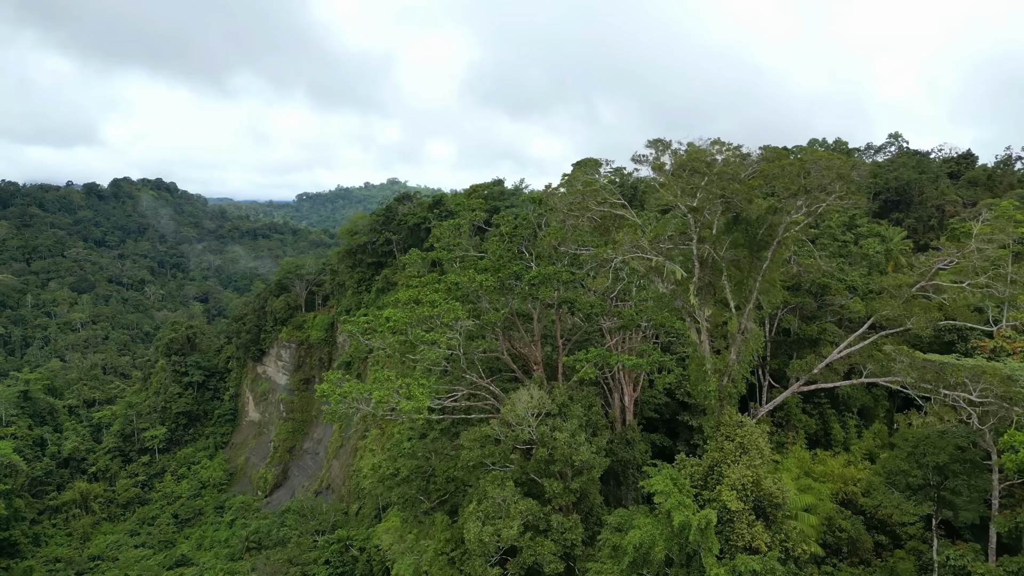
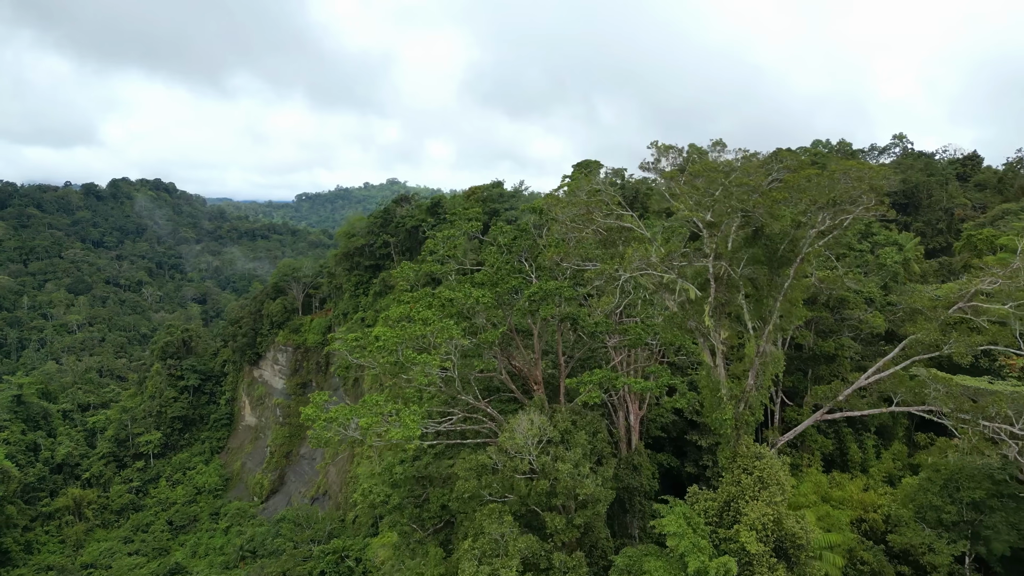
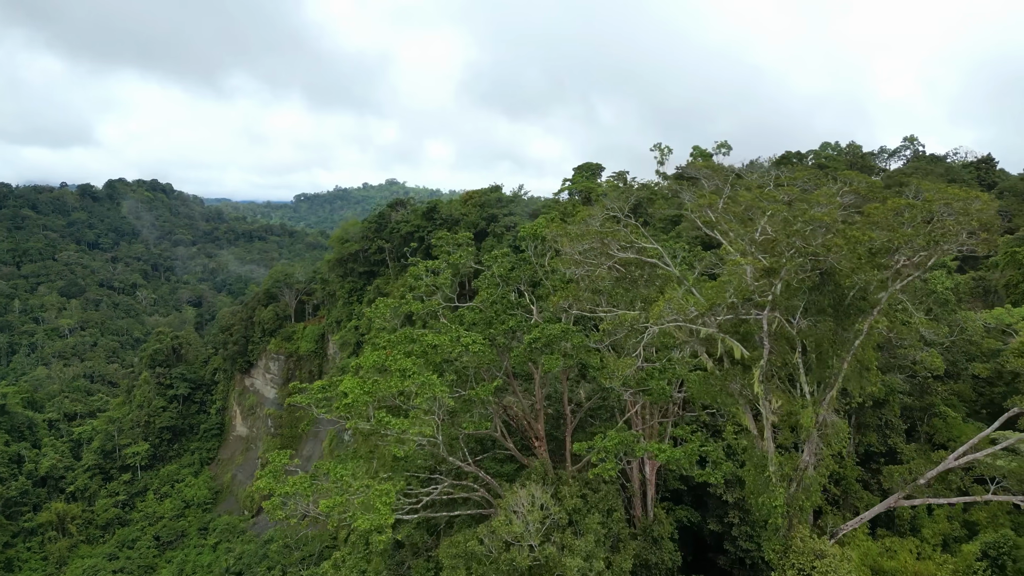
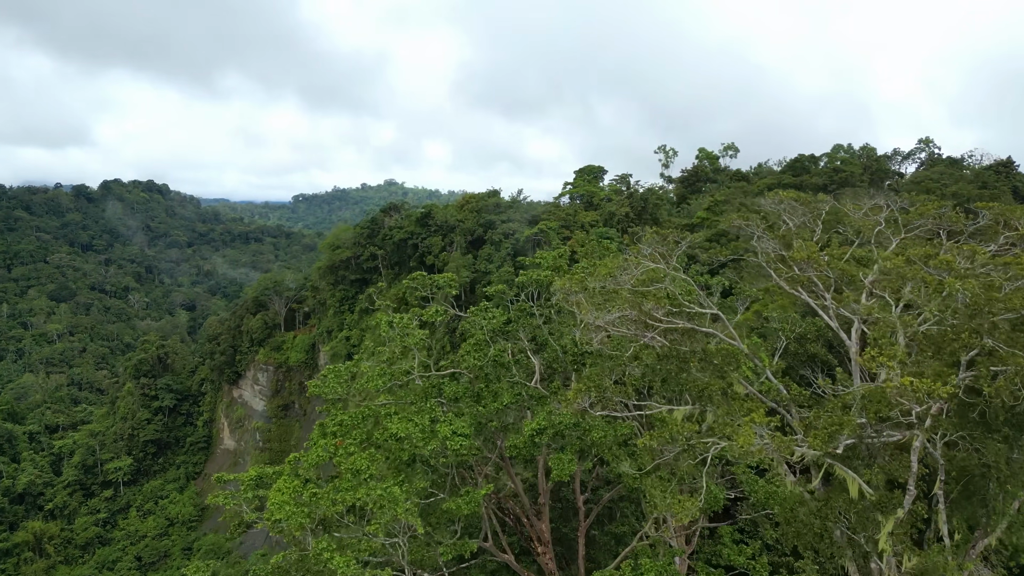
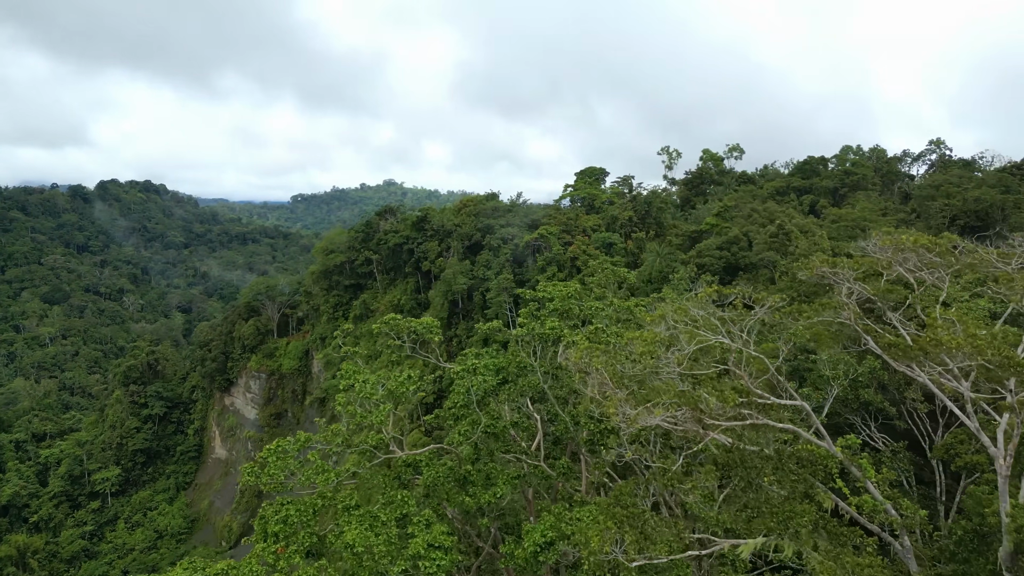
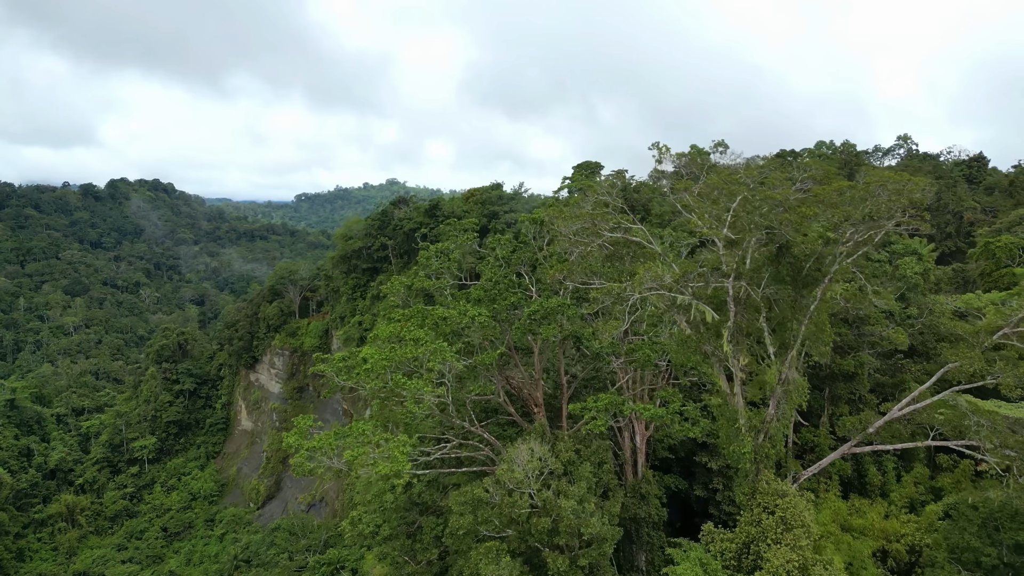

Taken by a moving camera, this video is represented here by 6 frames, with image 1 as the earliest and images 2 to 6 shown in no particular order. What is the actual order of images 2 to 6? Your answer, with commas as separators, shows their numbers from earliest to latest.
2, 6, 3, 4, 5
